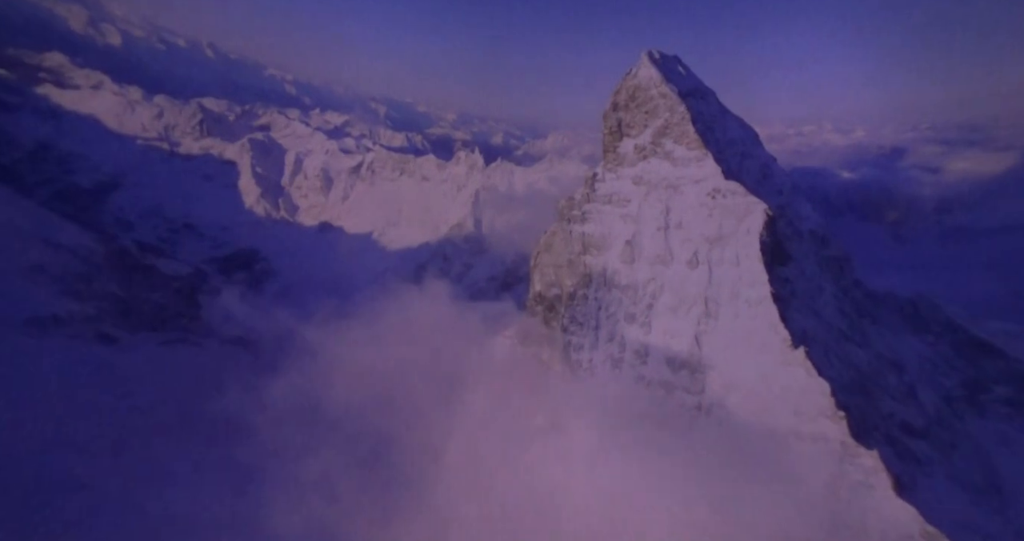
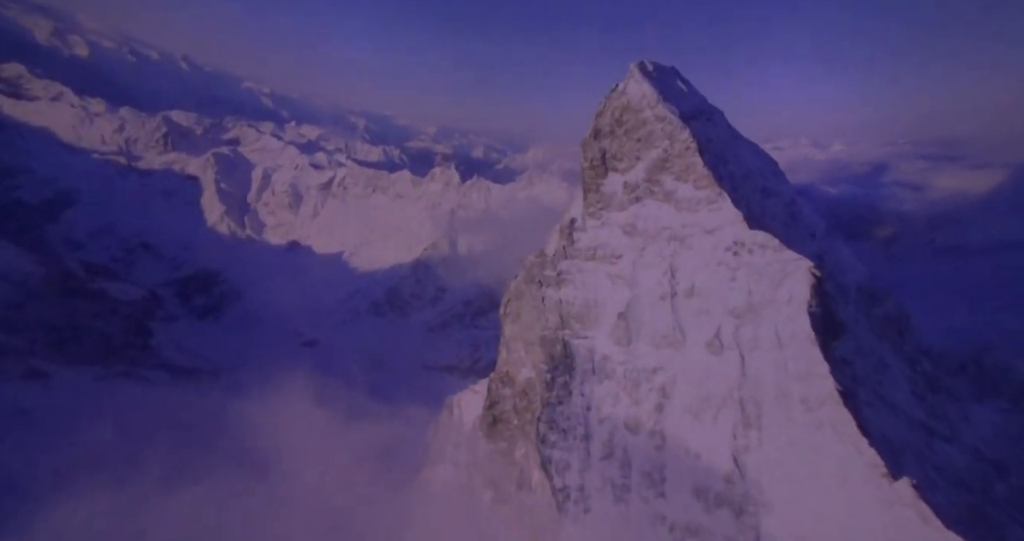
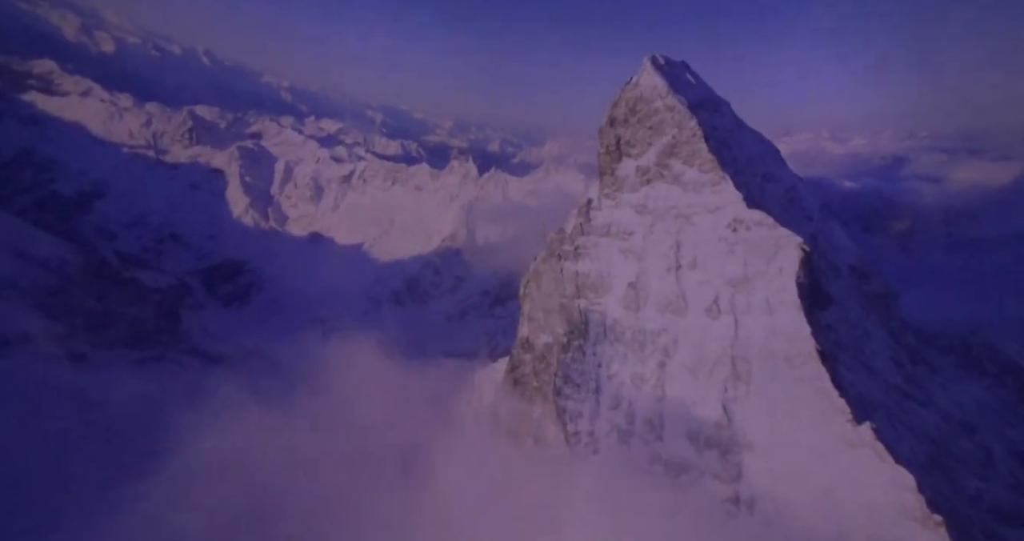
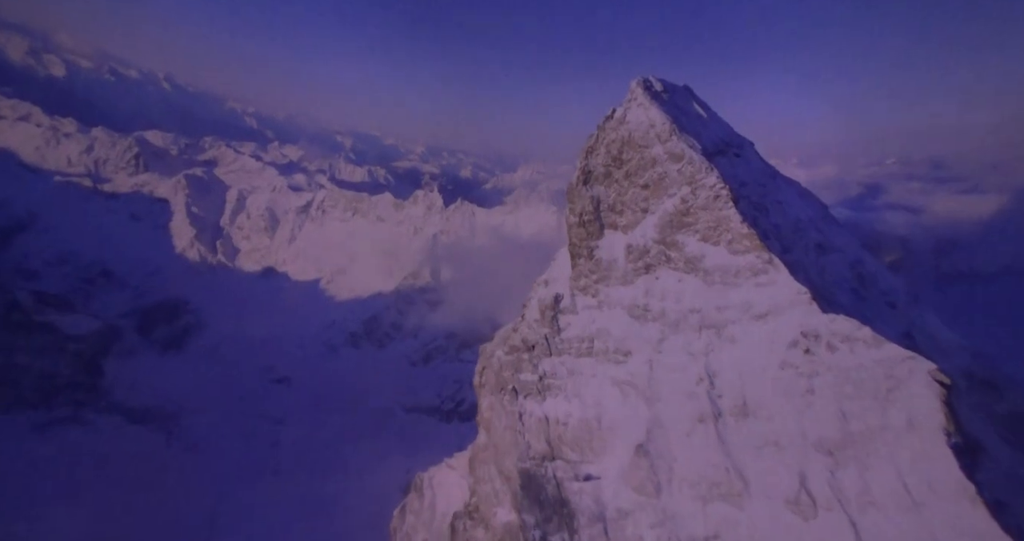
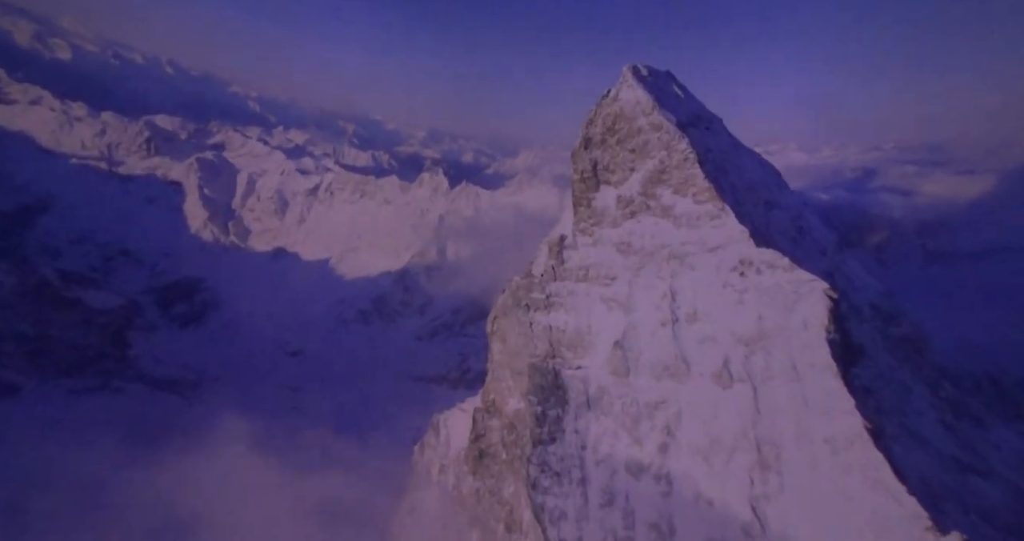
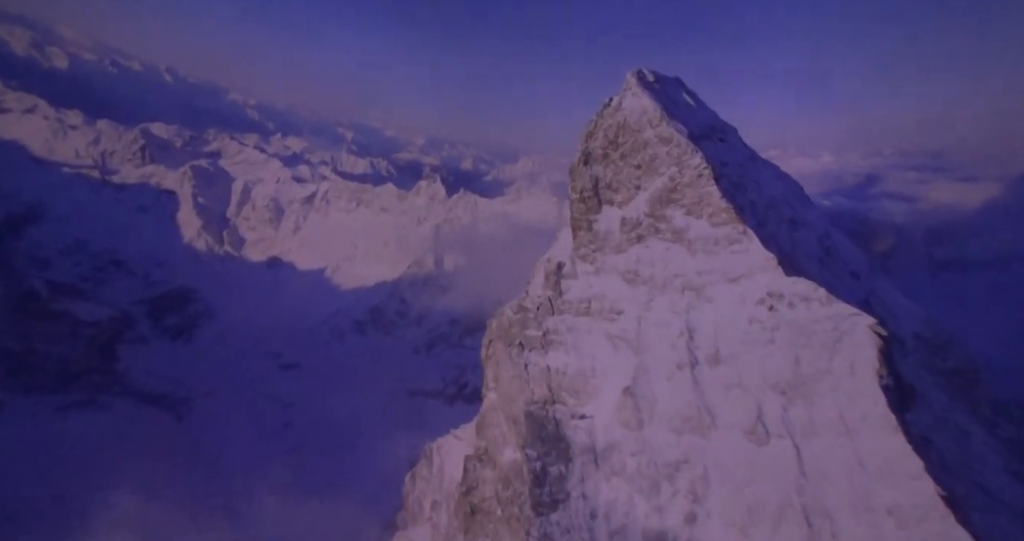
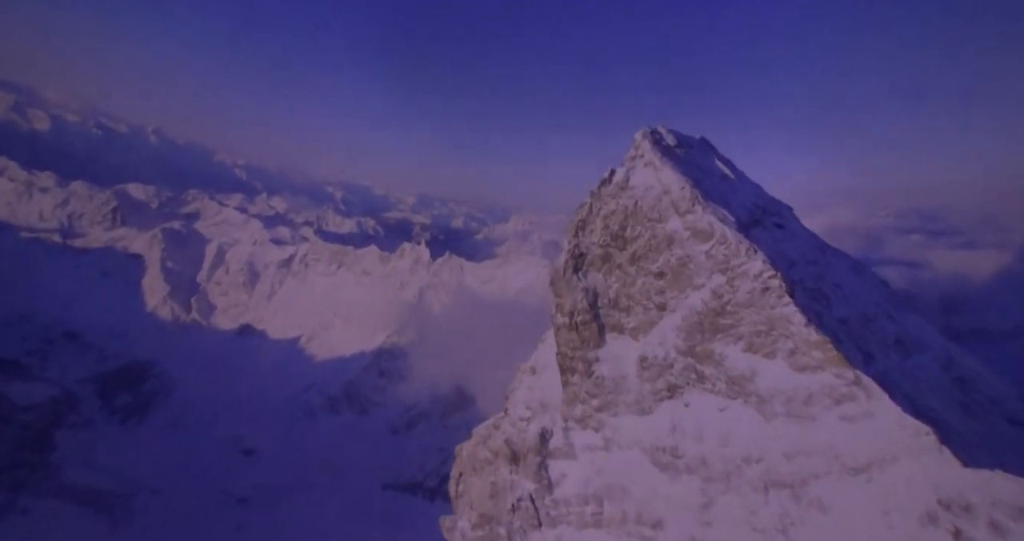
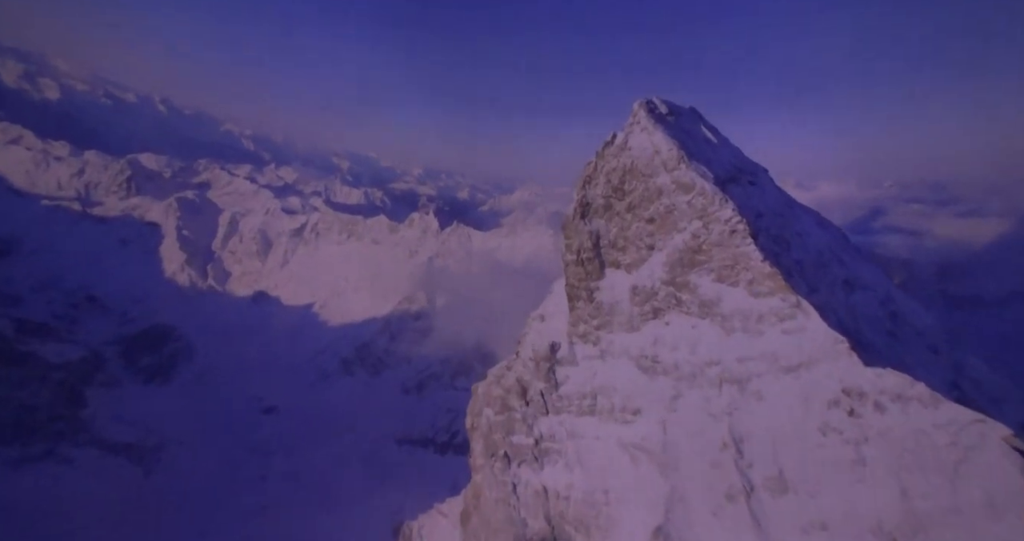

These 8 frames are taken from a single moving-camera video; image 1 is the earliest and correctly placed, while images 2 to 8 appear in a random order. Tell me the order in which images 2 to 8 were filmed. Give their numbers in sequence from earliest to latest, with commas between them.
3, 2, 5, 6, 4, 8, 7
